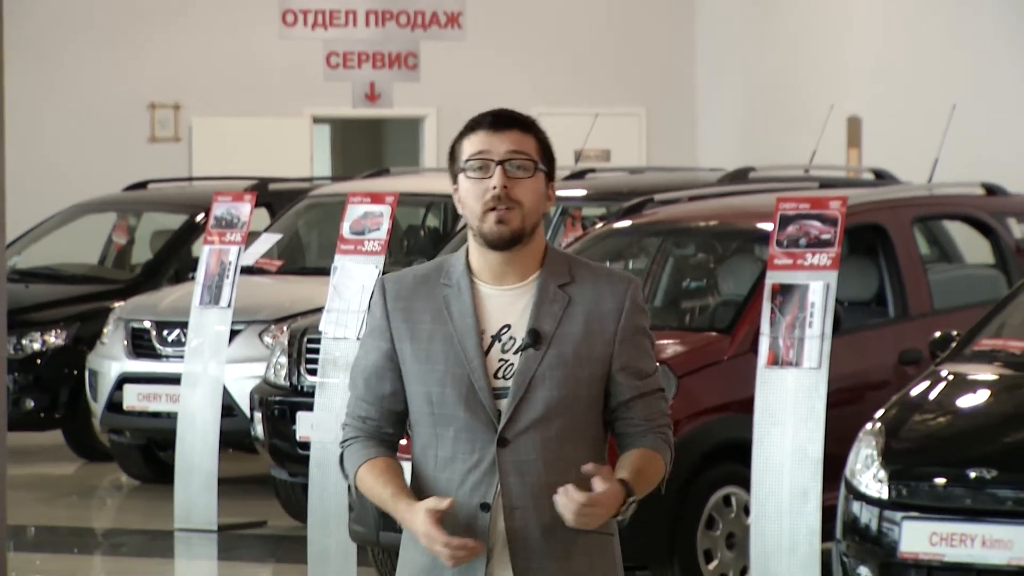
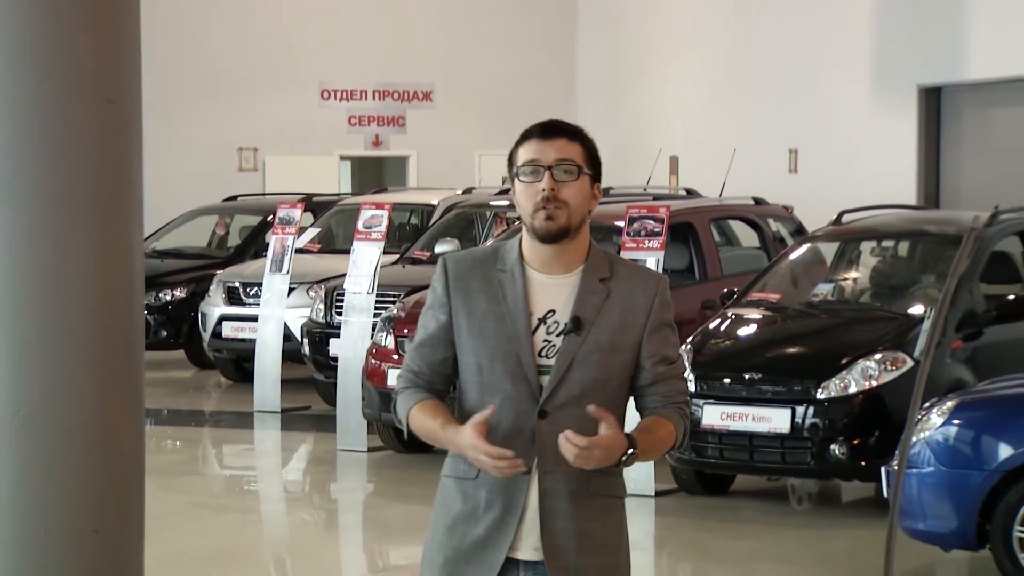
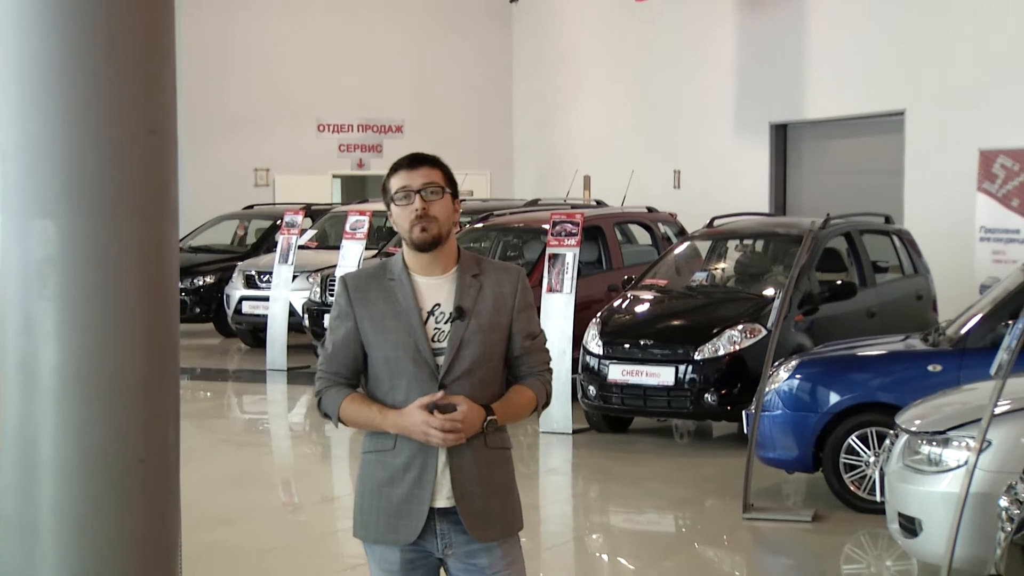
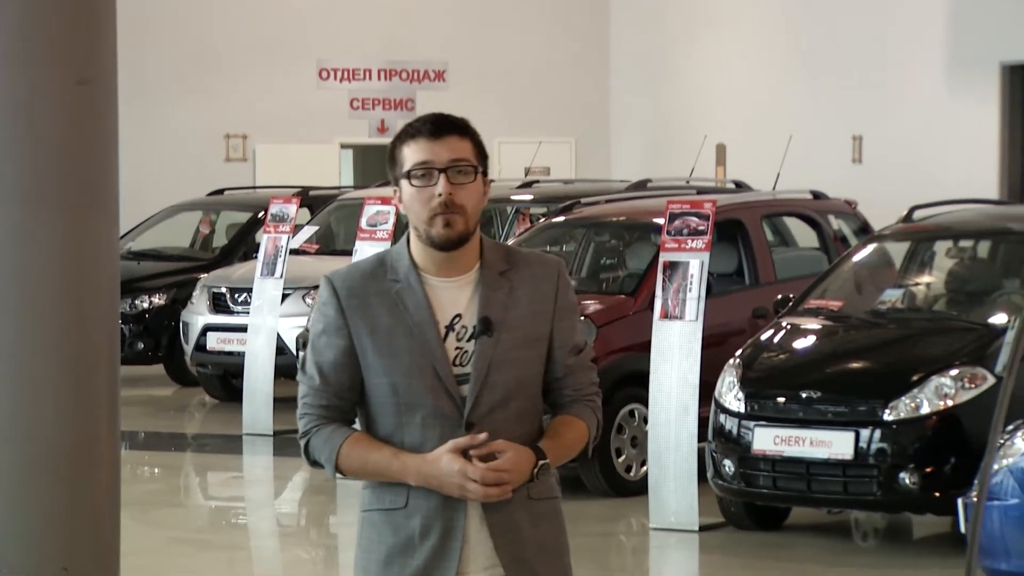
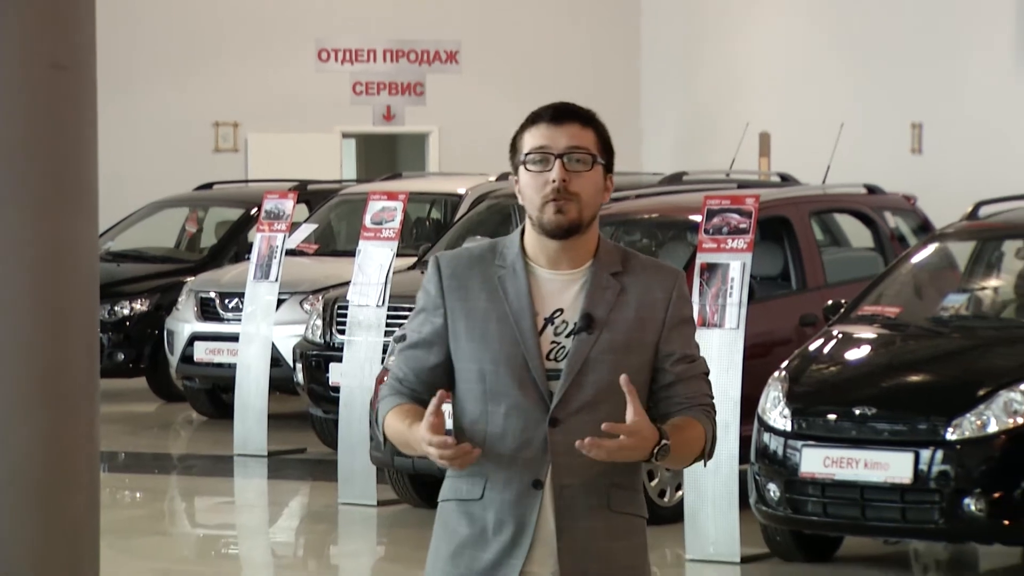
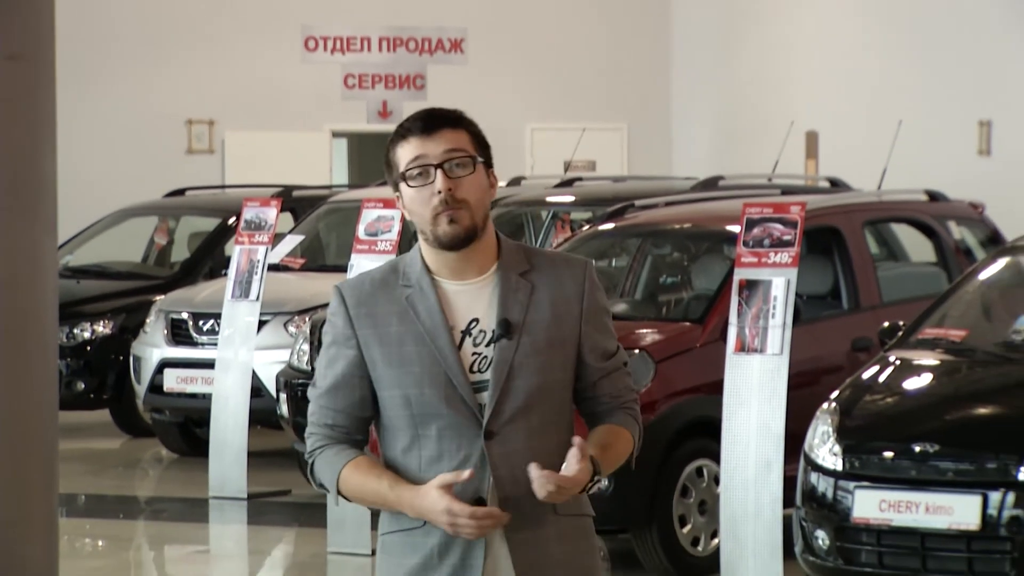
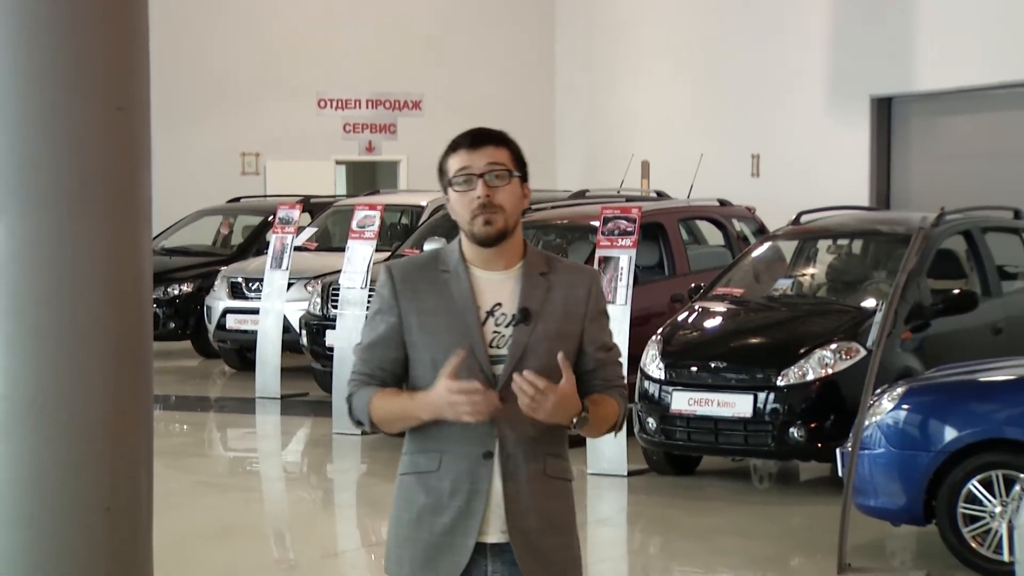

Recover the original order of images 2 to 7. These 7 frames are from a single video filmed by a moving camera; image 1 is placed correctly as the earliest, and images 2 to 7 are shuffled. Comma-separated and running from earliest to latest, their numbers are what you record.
6, 5, 4, 2, 7, 3
